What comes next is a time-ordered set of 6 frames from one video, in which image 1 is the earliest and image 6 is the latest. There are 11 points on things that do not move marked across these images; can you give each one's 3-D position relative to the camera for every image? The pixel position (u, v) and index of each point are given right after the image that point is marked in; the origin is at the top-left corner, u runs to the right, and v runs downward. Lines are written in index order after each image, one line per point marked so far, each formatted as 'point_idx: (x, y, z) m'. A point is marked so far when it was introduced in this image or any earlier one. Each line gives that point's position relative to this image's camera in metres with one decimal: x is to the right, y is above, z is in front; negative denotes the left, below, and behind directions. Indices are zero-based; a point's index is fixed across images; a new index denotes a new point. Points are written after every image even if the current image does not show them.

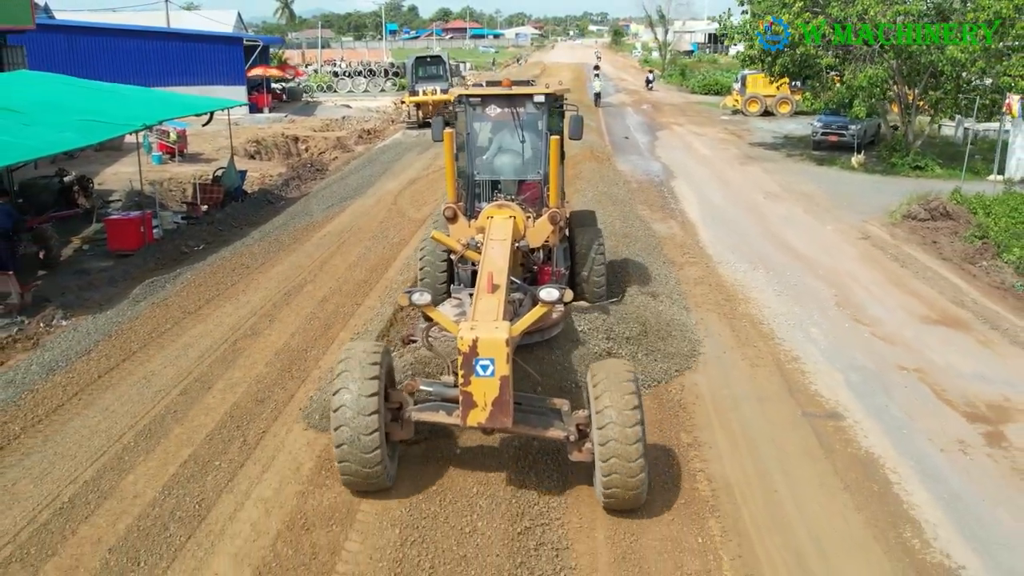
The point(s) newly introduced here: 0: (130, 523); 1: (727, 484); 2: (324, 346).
0: (-2.2, -1.3, +5.9) m
1: (+1.5, -1.2, +6.8) m
2: (-1.7, -0.5, +9.1) m
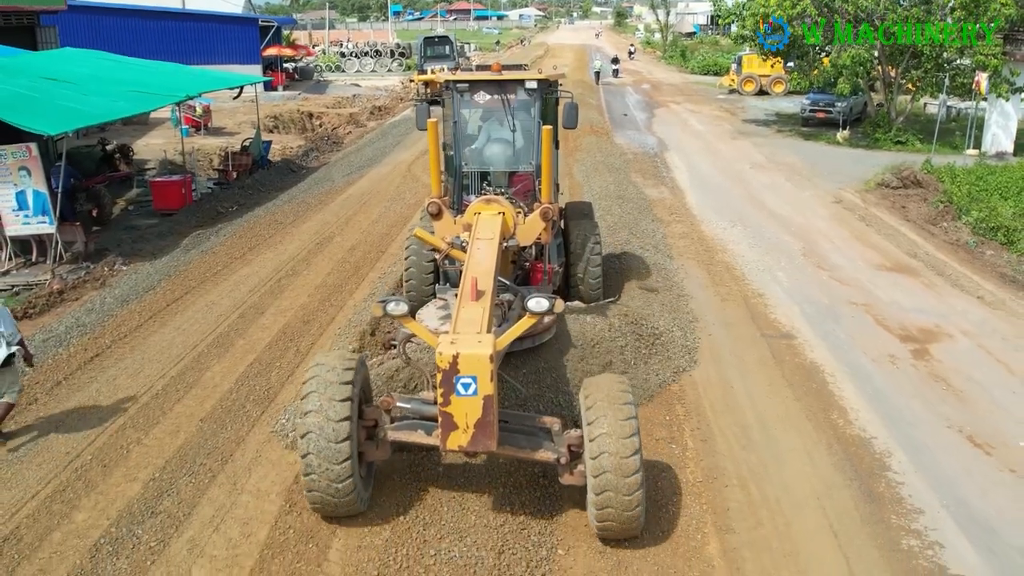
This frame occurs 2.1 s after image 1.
0: (-2.2, -0.8, +7.4) m
1: (+1.5, -0.7, +8.2) m
2: (-1.6, +0.1, +10.6) m
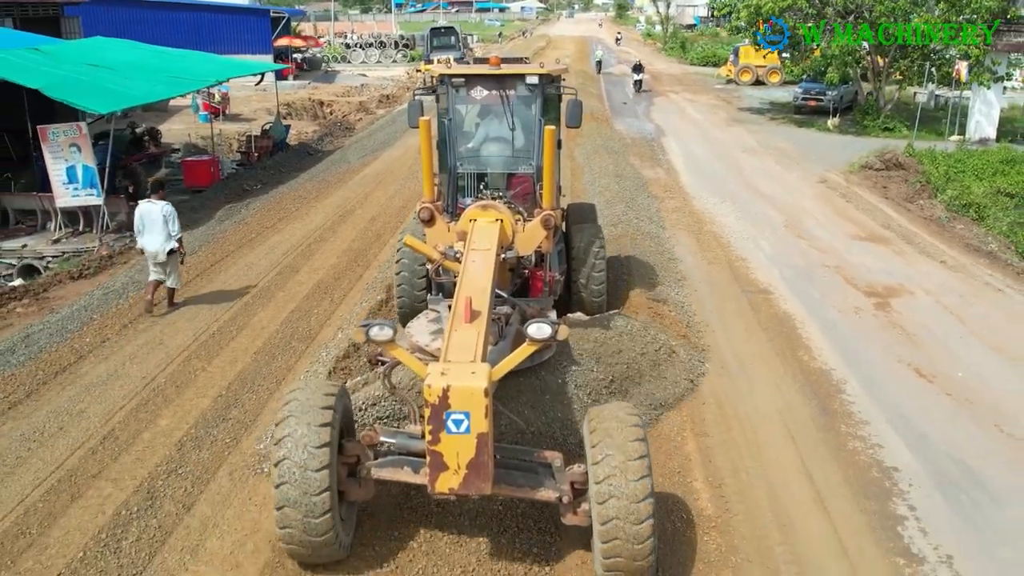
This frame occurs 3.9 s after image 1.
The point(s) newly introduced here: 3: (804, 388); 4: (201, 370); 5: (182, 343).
0: (-2.1, -0.4, +8.5) m
1: (+1.6, -0.3, +9.4) m
2: (-1.5, +0.5, +11.7) m
3: (+2.3, -0.8, +7.9) m
4: (-2.4, -0.6, +7.9) m
5: (-2.8, -0.5, +8.5) m
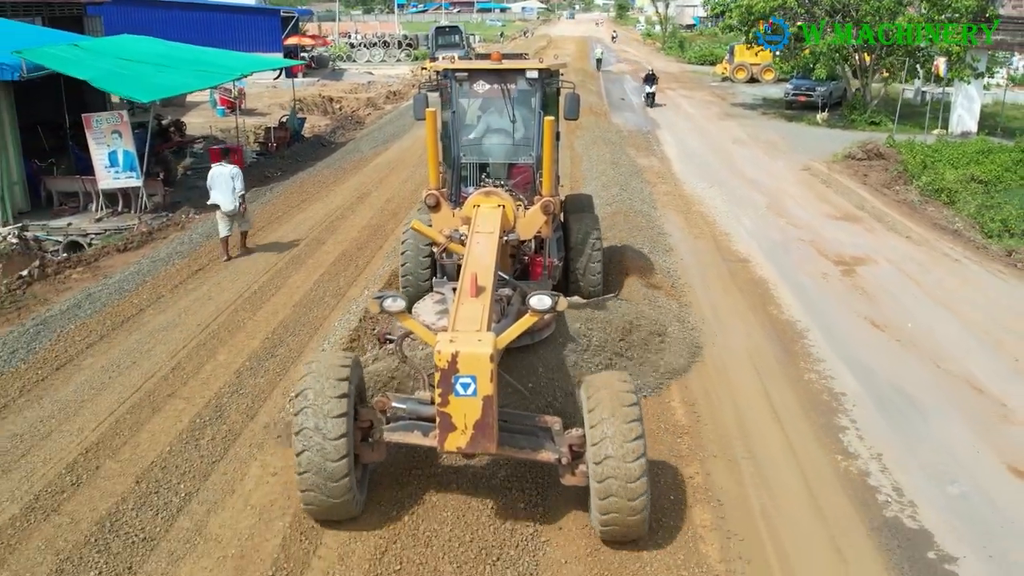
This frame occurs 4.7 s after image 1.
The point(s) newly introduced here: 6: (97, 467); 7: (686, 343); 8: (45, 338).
0: (-2.0, -0.1, +9.7) m
1: (+1.6, +0.1, +10.6) m
2: (-1.5, +0.8, +12.9) m
3: (+2.3, -0.4, +9.1) m
4: (-2.4, -0.3, +9.1) m
5: (-2.7, -0.1, +9.7) m
6: (-2.6, -1.1, +6.2) m
7: (+1.5, -0.5, +8.7) m
8: (-4.1, -0.4, +8.8) m
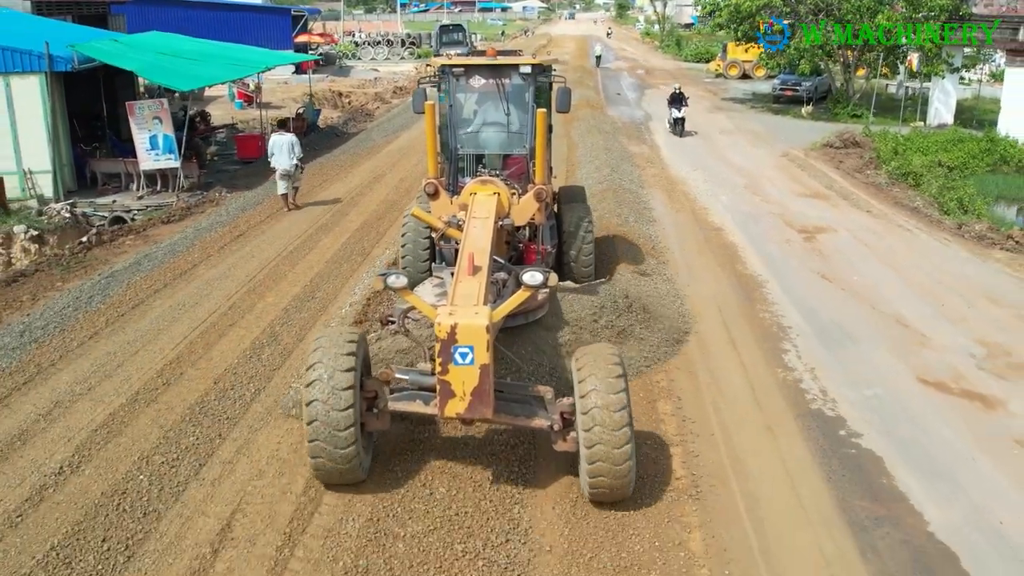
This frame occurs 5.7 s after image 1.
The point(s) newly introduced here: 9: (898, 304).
0: (-2.0, +0.4, +11.3) m
1: (+1.7, +0.5, +12.1) m
2: (-1.5, +1.3, +14.5) m
3: (+2.4, 0.0, +10.6) m
4: (-2.4, +0.2, +10.6) m
5: (-2.7, +0.3, +11.2) m
6: (-2.5, -0.7, +7.8) m
7: (+1.5, 0.0, +10.2) m
8: (-4.0, 0.0, +10.3) m
9: (+3.9, -0.2, +10.2) m
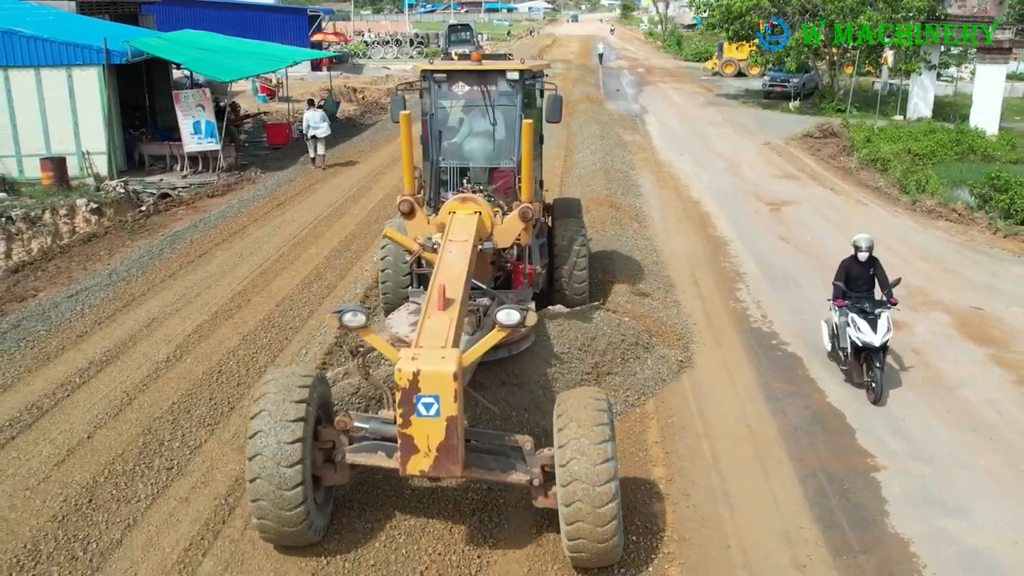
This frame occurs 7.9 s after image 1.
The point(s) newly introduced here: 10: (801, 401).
0: (-2.0, +0.9, +13.2) m
1: (+1.7, +1.0, +14.0) m
2: (-1.4, +1.8, +16.4) m
3: (+2.4, +0.5, +12.5) m
4: (-2.3, +0.7, +12.5) m
5: (-2.7, +0.9, +13.1) m
6: (-2.5, -0.1, +9.7) m
7: (+1.5, +0.5, +12.1) m
8: (-4.0, +0.6, +12.2) m
9: (+3.9, +0.4, +12.1) m
10: (+2.2, -0.9, +7.6) m
